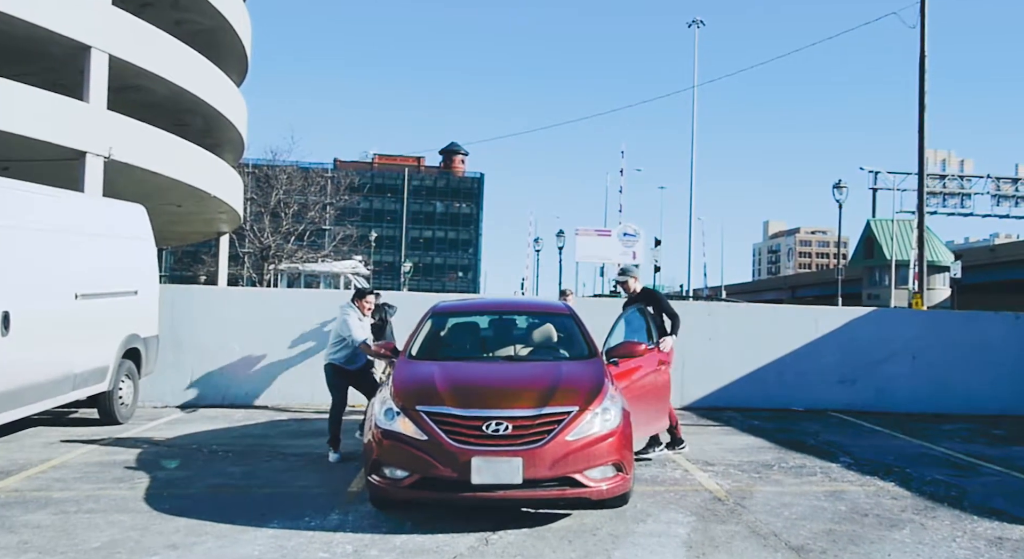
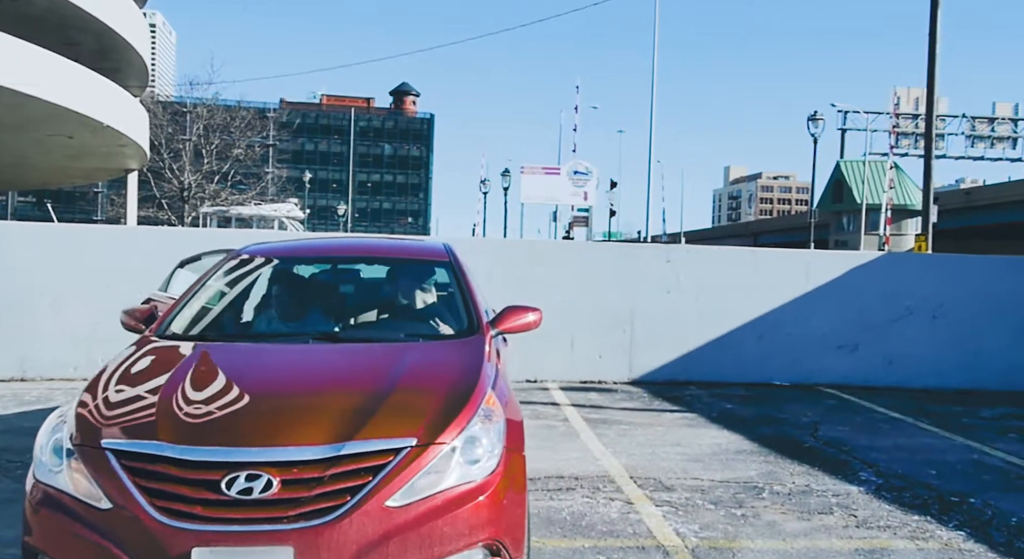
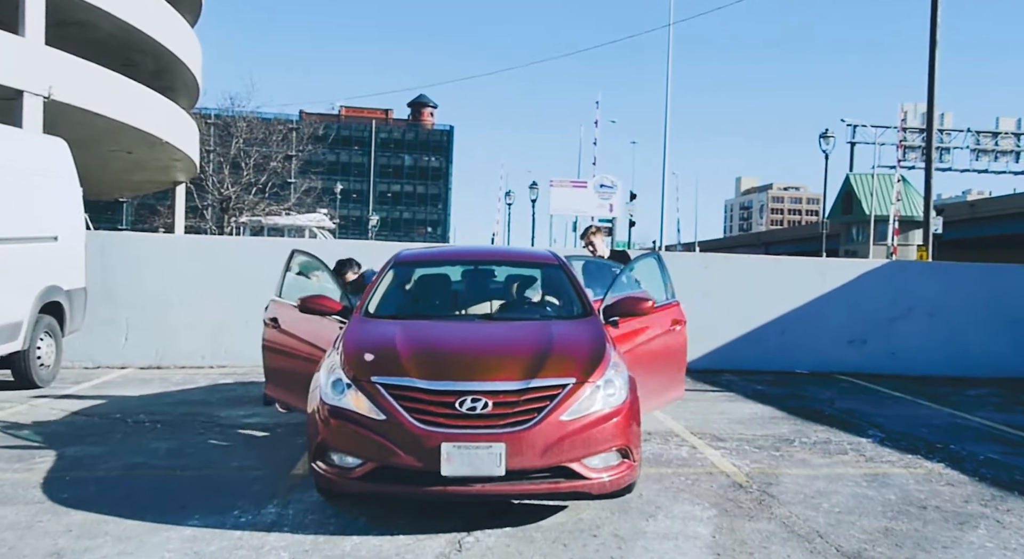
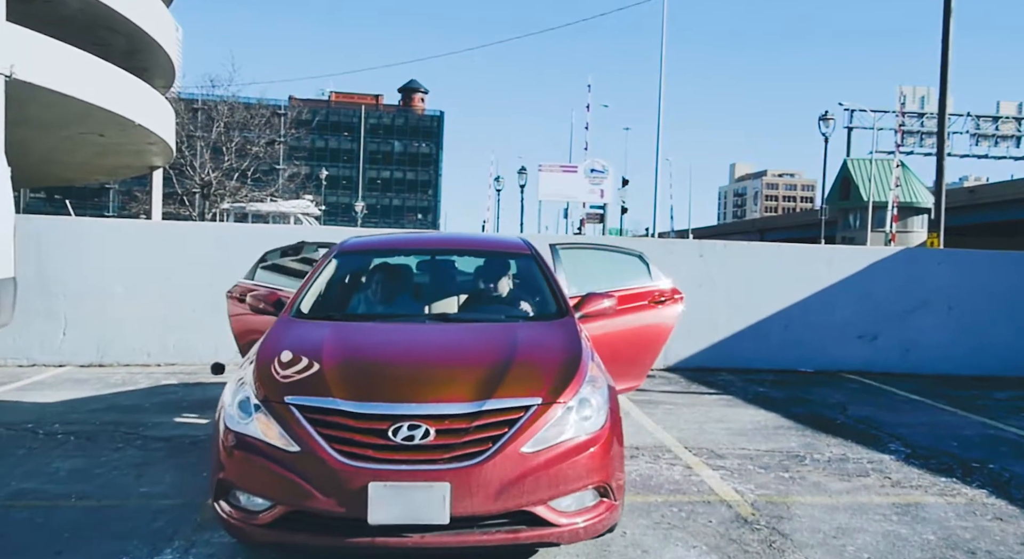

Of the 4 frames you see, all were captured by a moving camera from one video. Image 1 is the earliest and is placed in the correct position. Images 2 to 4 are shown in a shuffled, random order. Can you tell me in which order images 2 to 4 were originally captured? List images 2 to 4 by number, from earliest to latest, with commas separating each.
3, 4, 2
